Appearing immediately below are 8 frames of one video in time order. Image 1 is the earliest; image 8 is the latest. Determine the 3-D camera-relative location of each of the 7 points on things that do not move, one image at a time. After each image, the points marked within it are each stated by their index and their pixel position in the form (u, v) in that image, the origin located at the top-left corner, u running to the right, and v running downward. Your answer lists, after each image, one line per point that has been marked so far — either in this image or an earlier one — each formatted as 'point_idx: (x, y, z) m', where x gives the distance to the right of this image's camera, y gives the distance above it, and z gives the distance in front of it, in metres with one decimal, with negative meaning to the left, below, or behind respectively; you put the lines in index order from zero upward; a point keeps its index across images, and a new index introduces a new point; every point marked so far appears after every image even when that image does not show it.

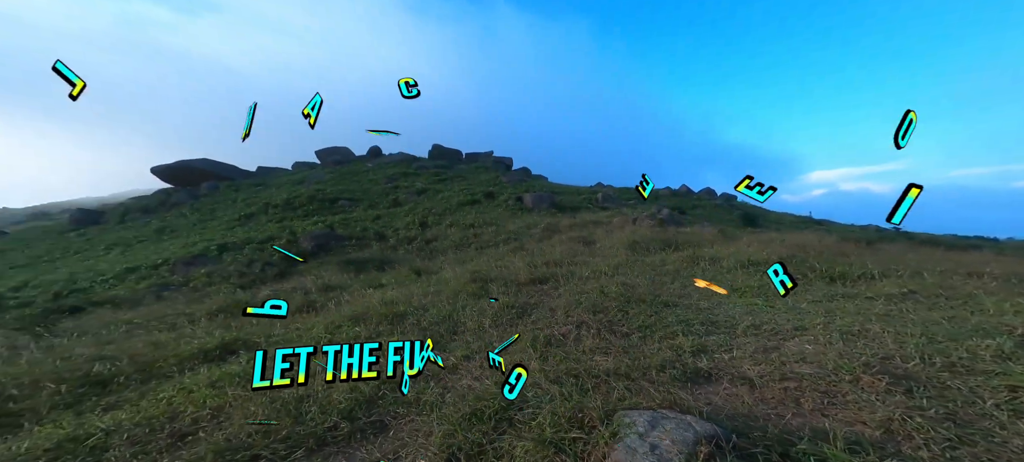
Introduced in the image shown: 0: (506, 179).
0: (-0.3, +2.2, +18.2) m
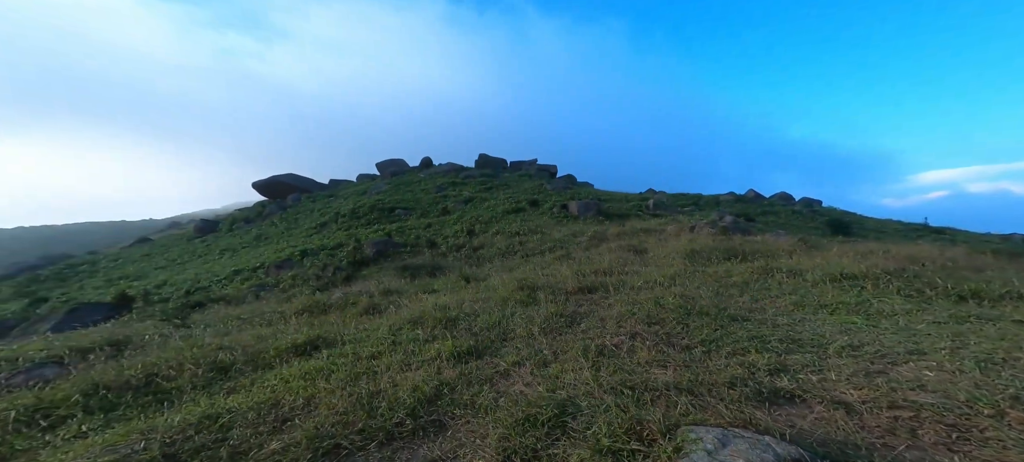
0: (+1.6, +1.9, +18.1) m
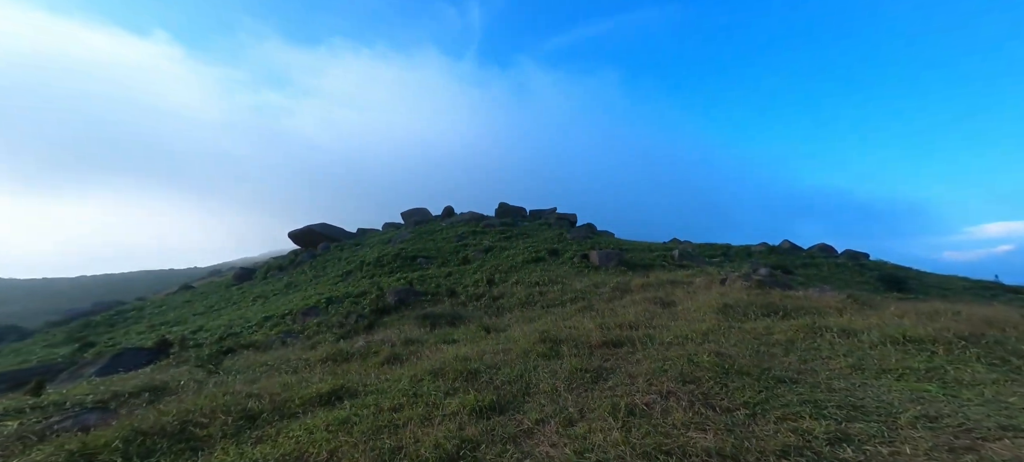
0: (+2.5, -0.2, +18.1) m
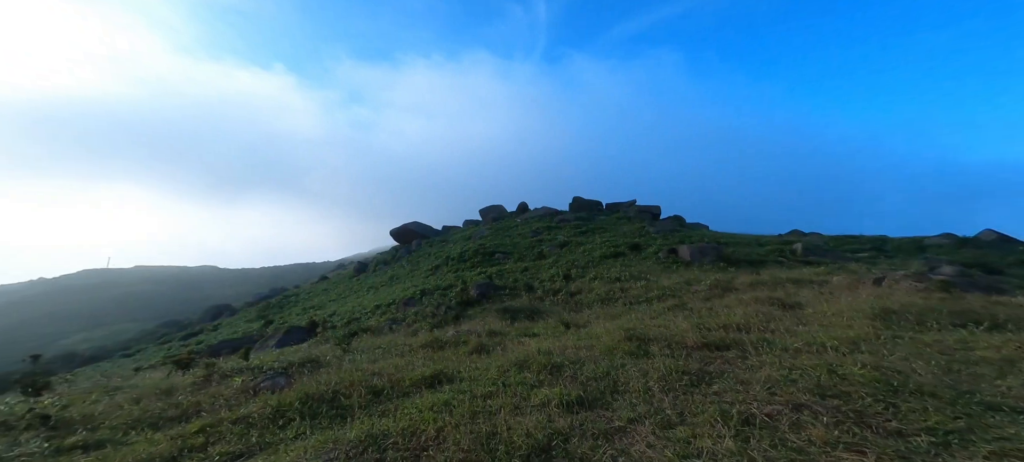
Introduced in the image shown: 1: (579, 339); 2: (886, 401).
0: (+5.6, 0.0, +17.3) m
1: (+1.1, -1.8, +7.1) m
2: (+2.5, -1.2, +3.2) m
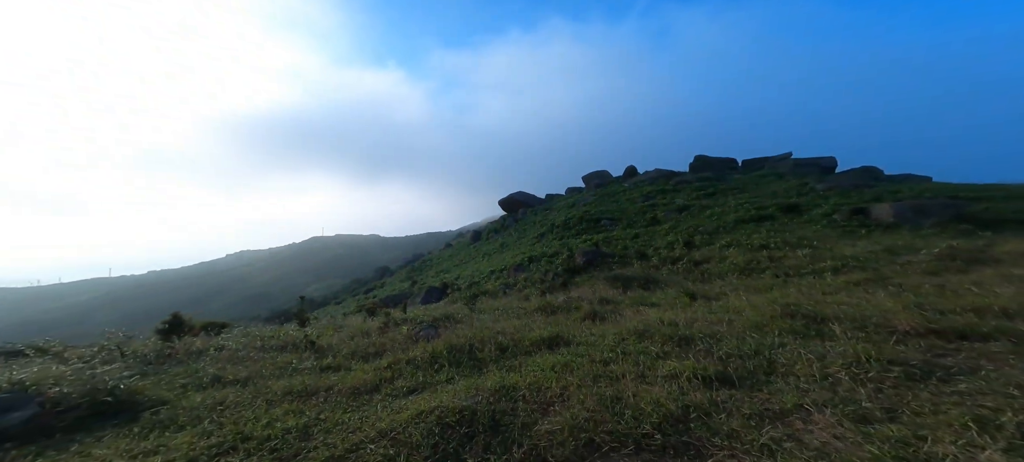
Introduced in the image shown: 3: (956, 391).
0: (+10.0, +1.5, +14.7) m
1: (+3.0, -1.2, +6.2) m
2: (+3.3, -0.9, +2.0) m
3: (+2.7, -1.1, +2.7) m
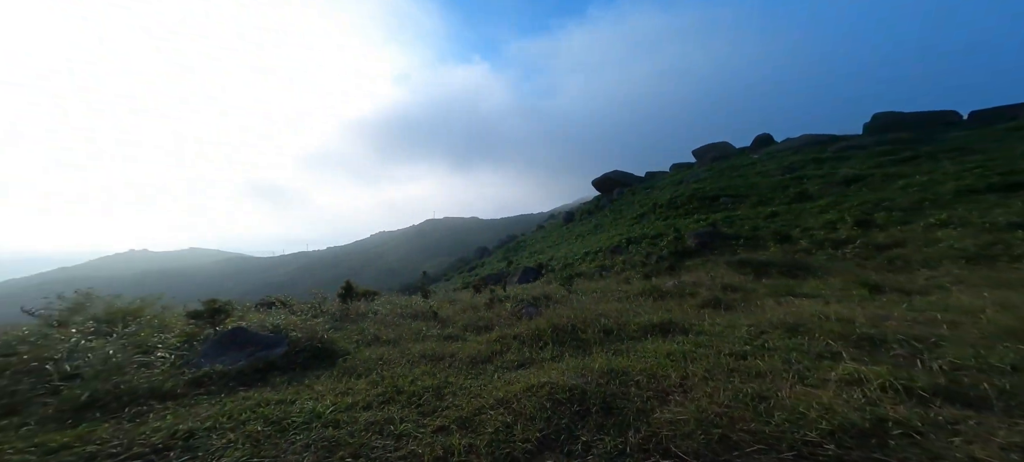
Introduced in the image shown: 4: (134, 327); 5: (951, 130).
0: (+14.6, +1.7, +11.2) m
1: (+5.6, -1.1, +5.0) m
2: (+4.7, -0.9, +0.9) m
3: (+4.3, -1.0, +1.7) m
4: (-4.6, -1.1, +5.1) m
5: (+16.2, +3.1, +16.4) m
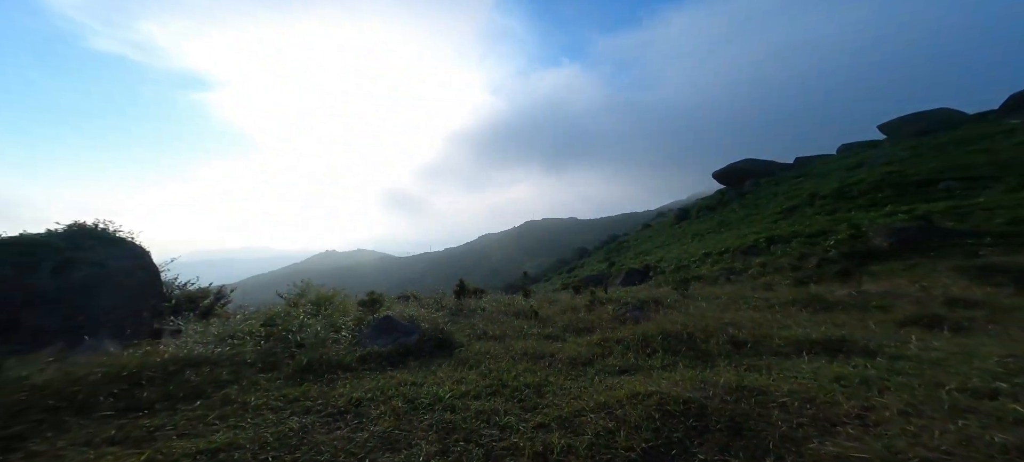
0: (+17.3, +1.5, +8.3) m
1: (+7.0, -1.2, +4.2) m
2: (+5.3, -1.1, +0.4) m
3: (+5.1, -1.2, +1.3) m
4: (-2.8, -1.2, +6.6) m
5: (+20.0, +2.9, +12.9) m
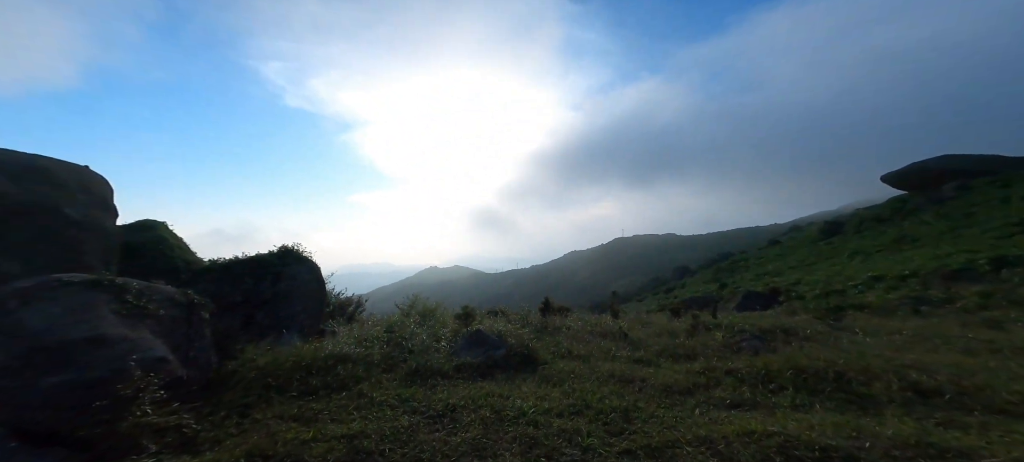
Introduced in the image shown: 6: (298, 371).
0: (+18.7, +0.9, +5.3) m
1: (+7.9, -1.6, +3.1) m
2: (+5.5, -1.3, -0.3) m
3: (+5.5, -1.4, +0.6) m
4: (-1.3, -1.5, +7.3) m
5: (+22.4, +2.0, +9.4) m
6: (-2.1, -1.4, +4.2) m
